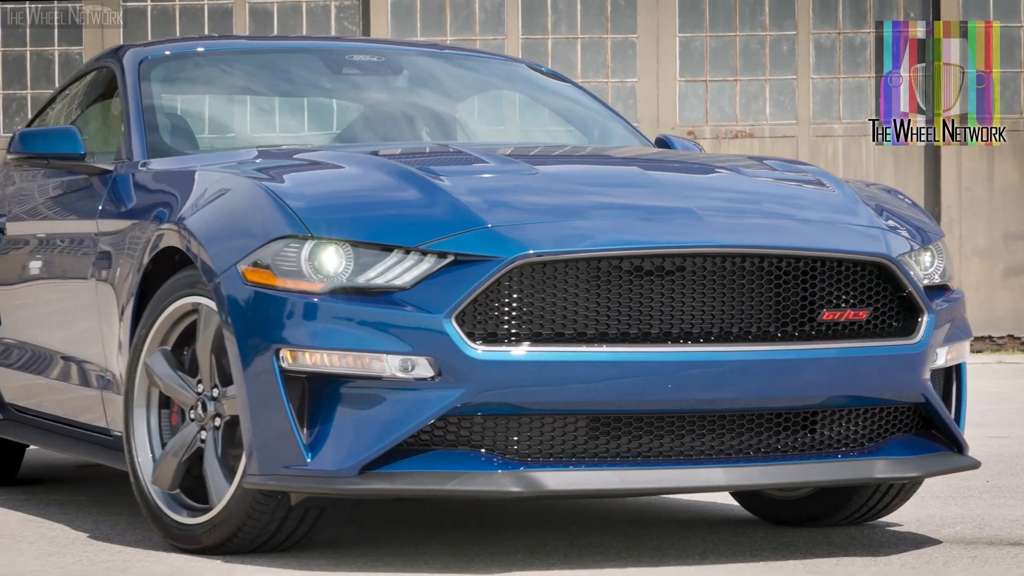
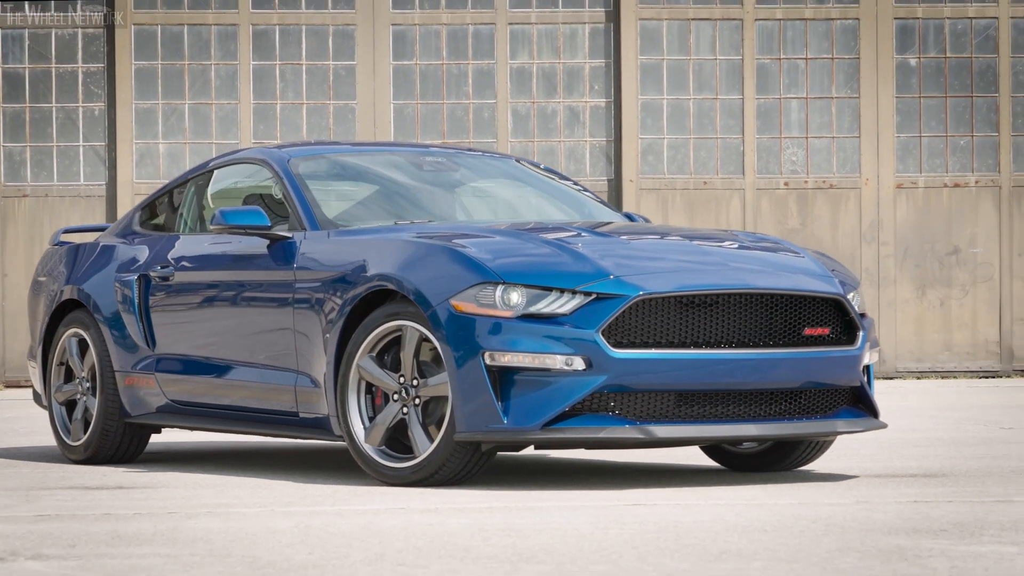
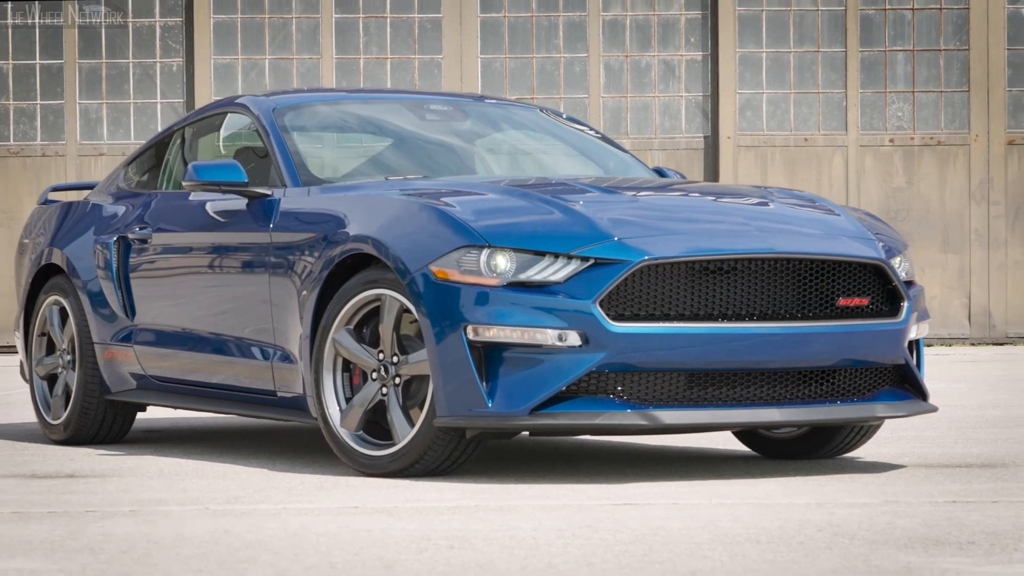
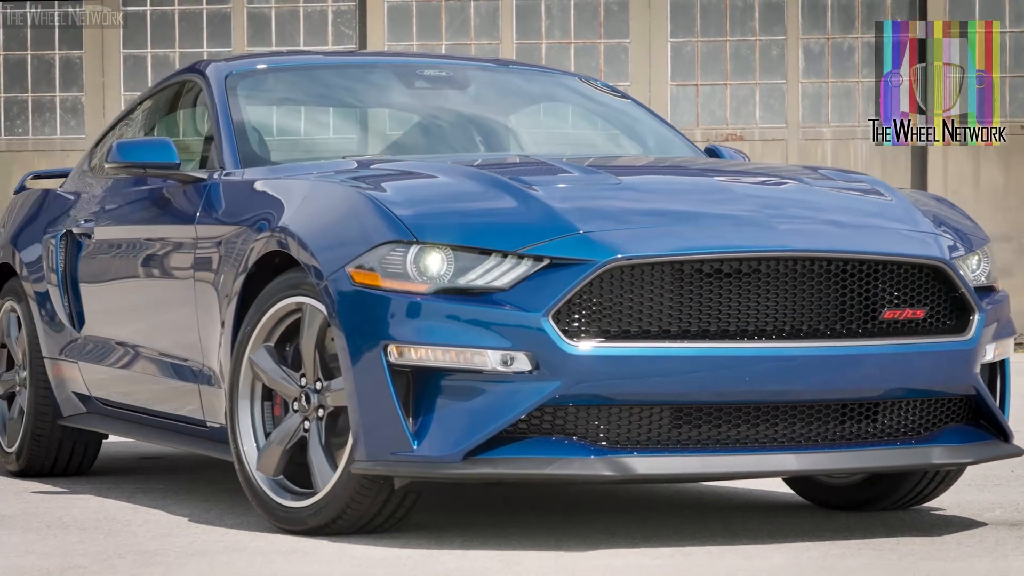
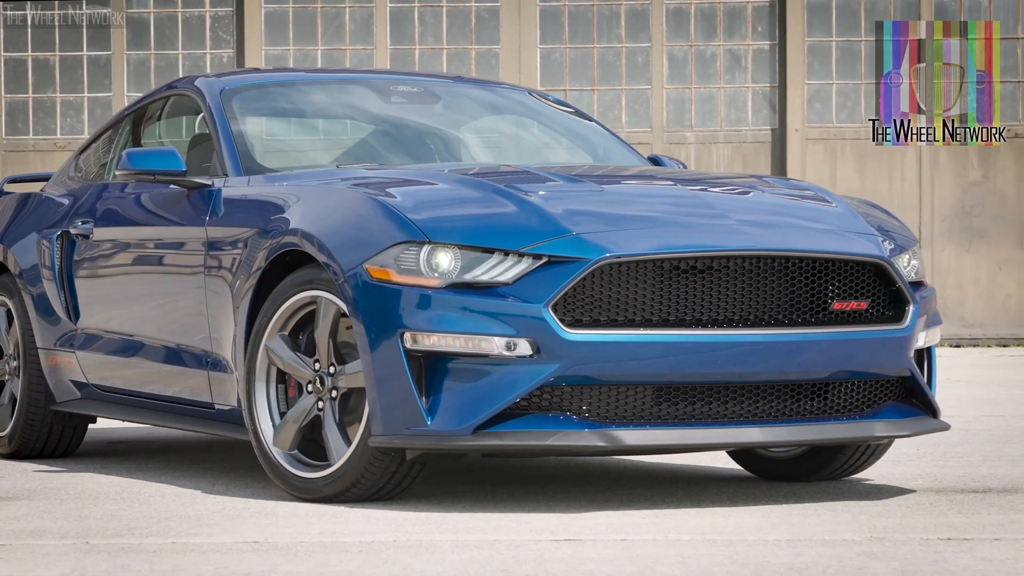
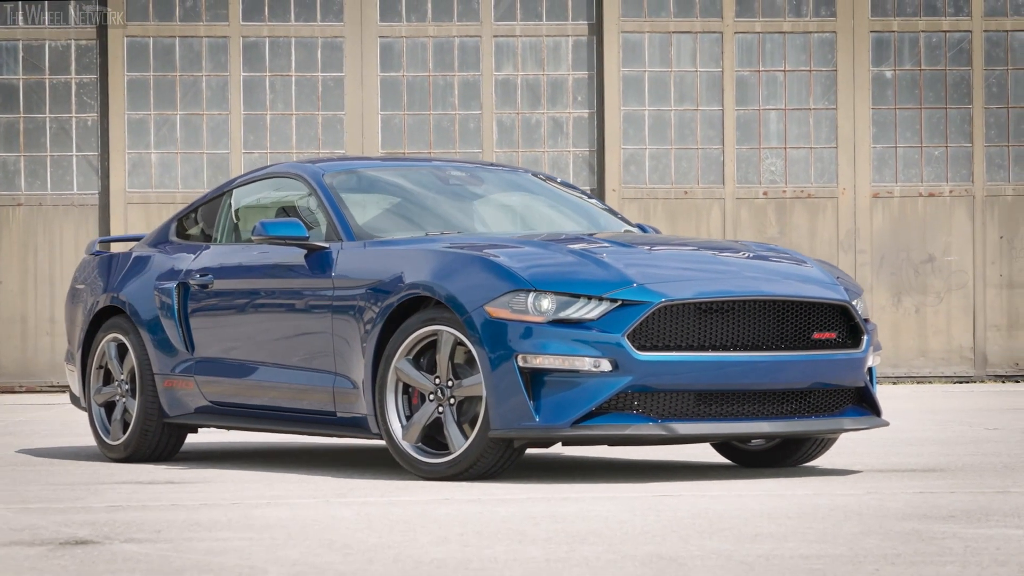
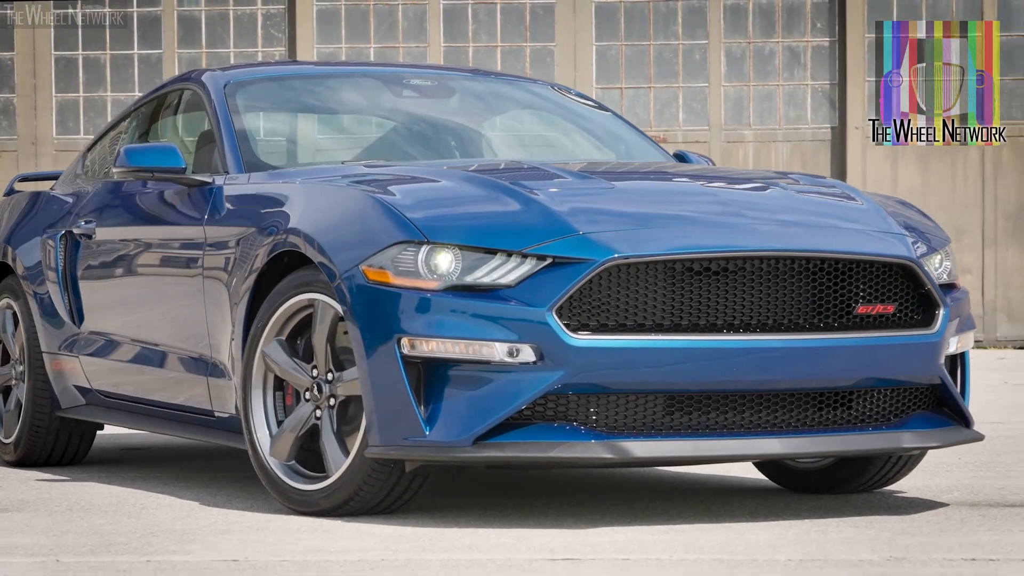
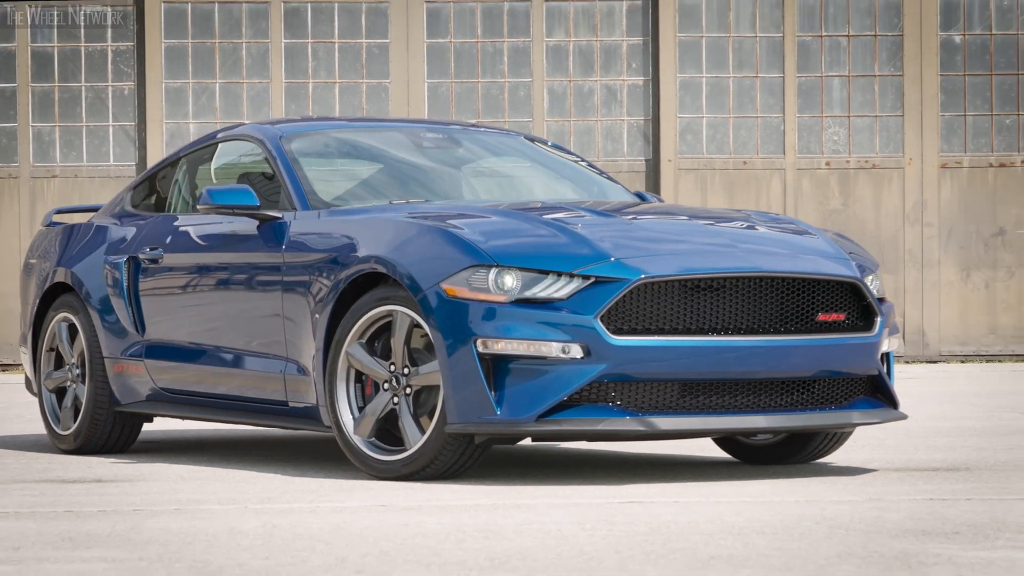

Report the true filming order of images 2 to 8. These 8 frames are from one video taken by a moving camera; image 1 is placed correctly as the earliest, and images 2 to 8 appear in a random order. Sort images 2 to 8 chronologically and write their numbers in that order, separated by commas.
4, 7, 5, 3, 8, 2, 6
